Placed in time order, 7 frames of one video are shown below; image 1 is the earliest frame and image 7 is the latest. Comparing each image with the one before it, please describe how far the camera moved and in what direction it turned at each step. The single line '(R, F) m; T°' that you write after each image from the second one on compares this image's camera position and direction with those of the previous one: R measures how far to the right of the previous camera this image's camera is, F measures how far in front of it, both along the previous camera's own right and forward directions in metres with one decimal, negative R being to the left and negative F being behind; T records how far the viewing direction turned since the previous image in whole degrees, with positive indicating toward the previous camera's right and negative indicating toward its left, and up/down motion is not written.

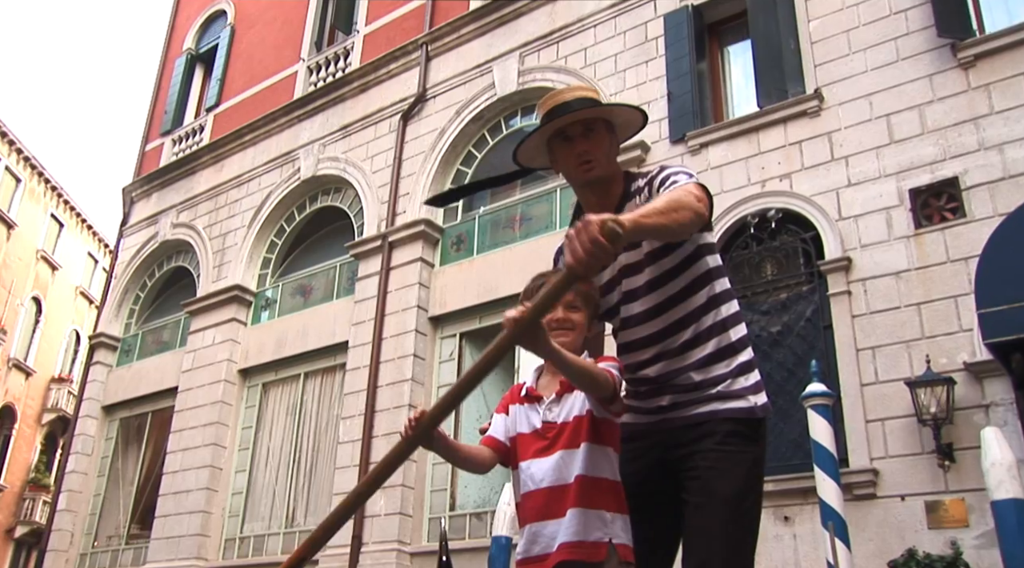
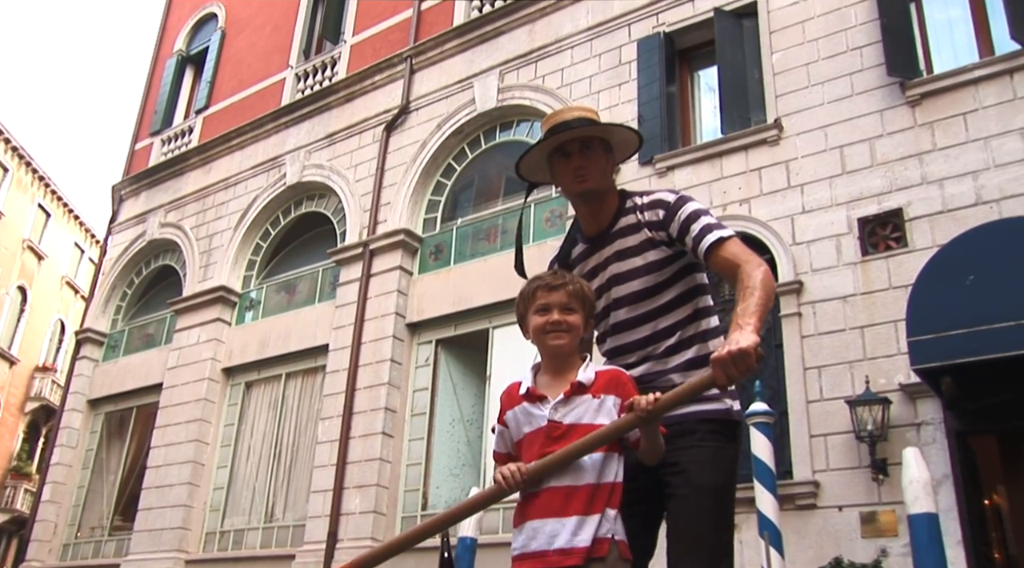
(+0.1, -0.4) m; +1°
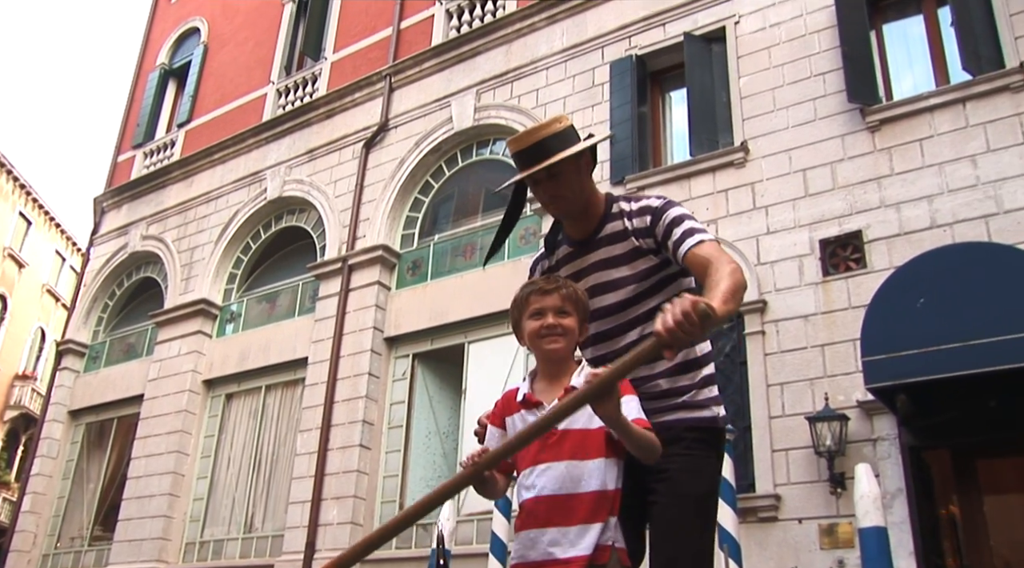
(+0.1, -0.2) m; +1°
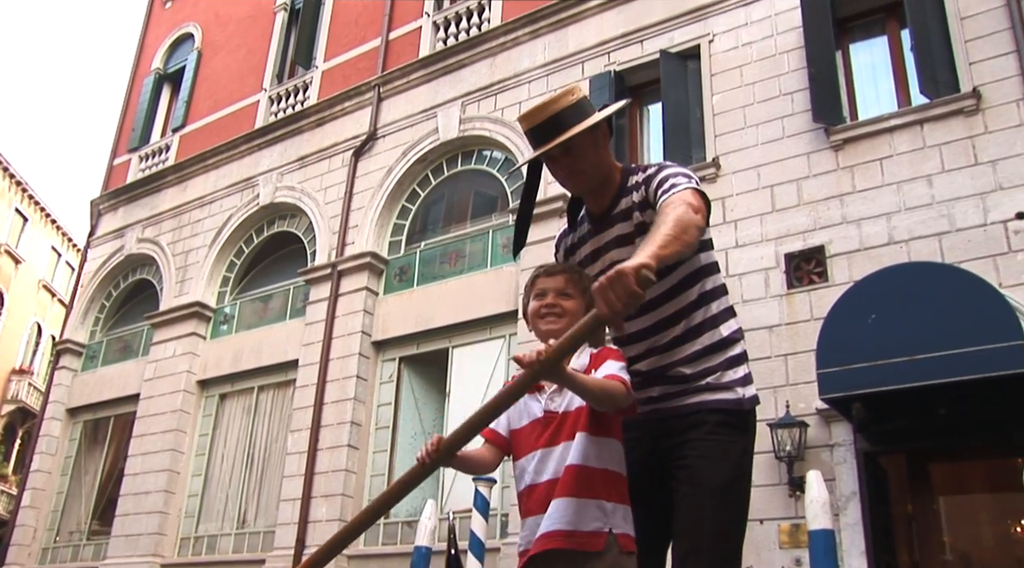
(+0.2, -0.4) m; 0°
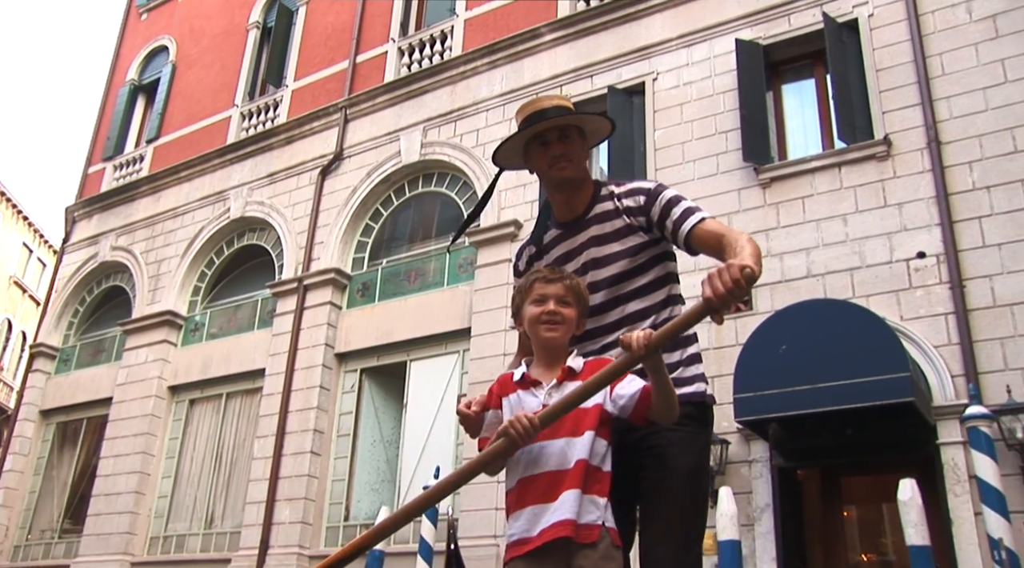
(+0.3, -0.6) m; +2°
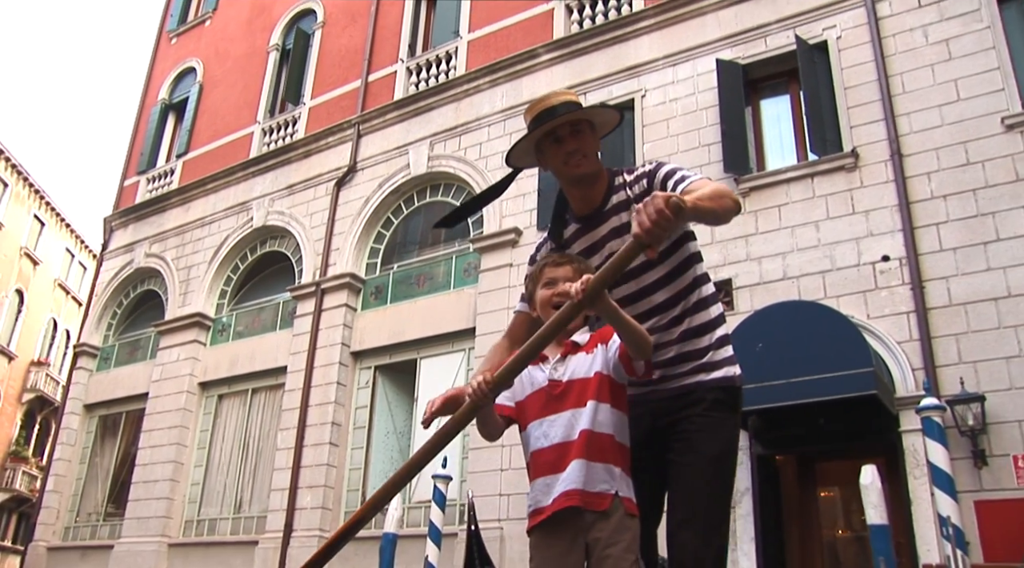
(+0.3, -0.8) m; -2°
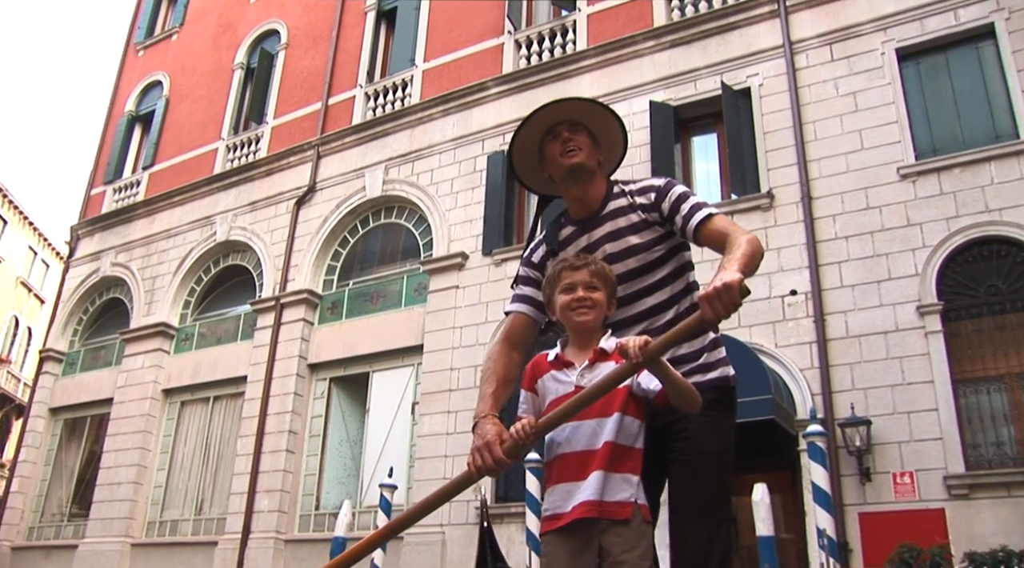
(+0.3, -0.8) m; +2°
